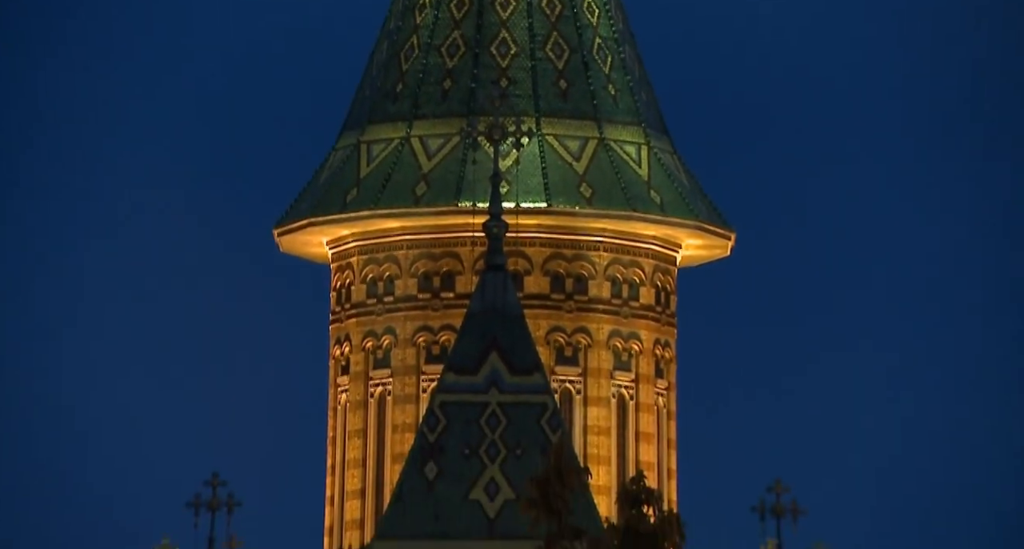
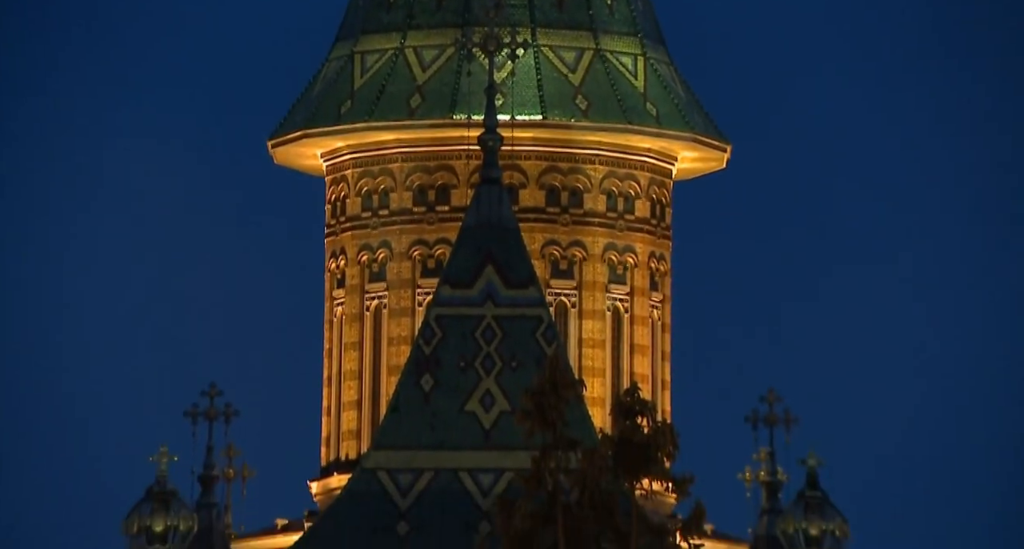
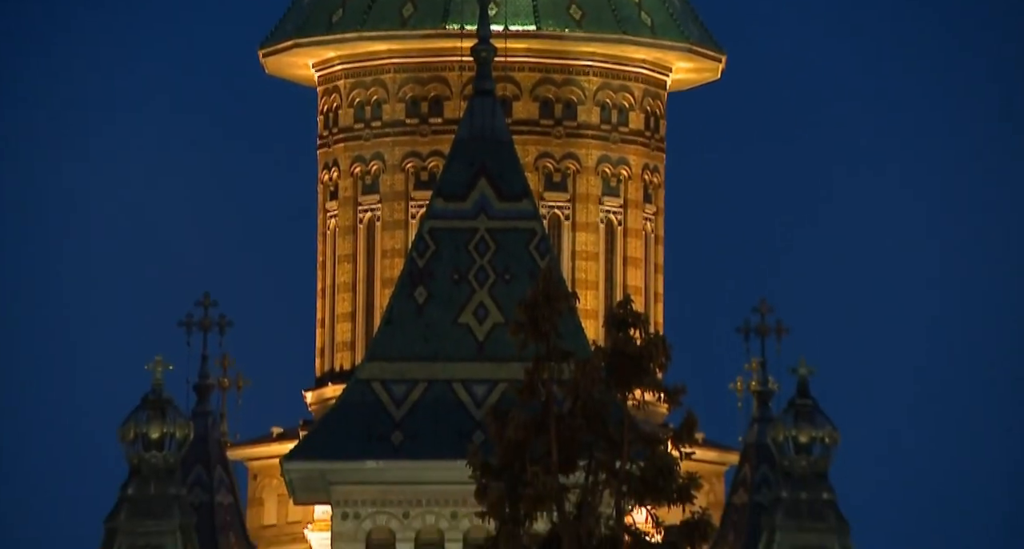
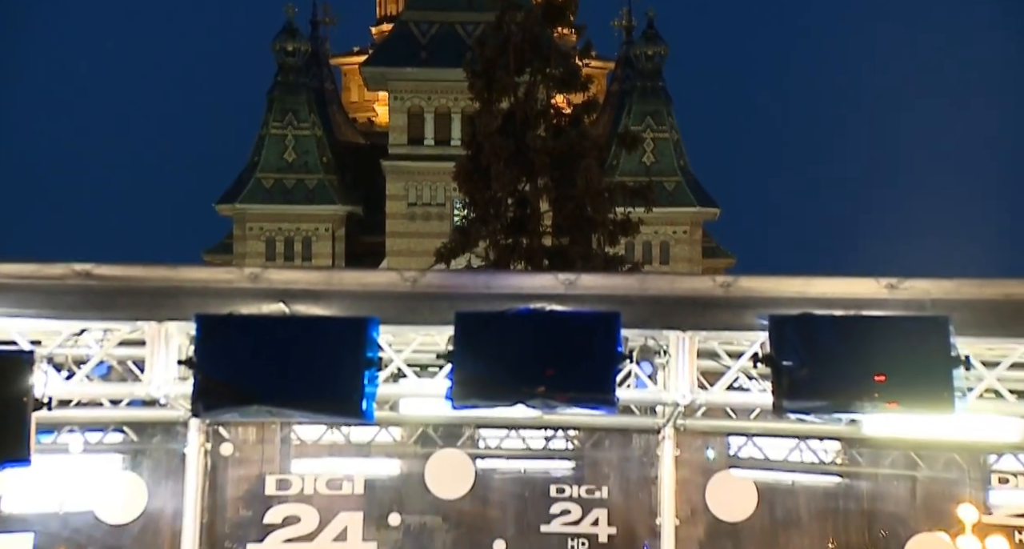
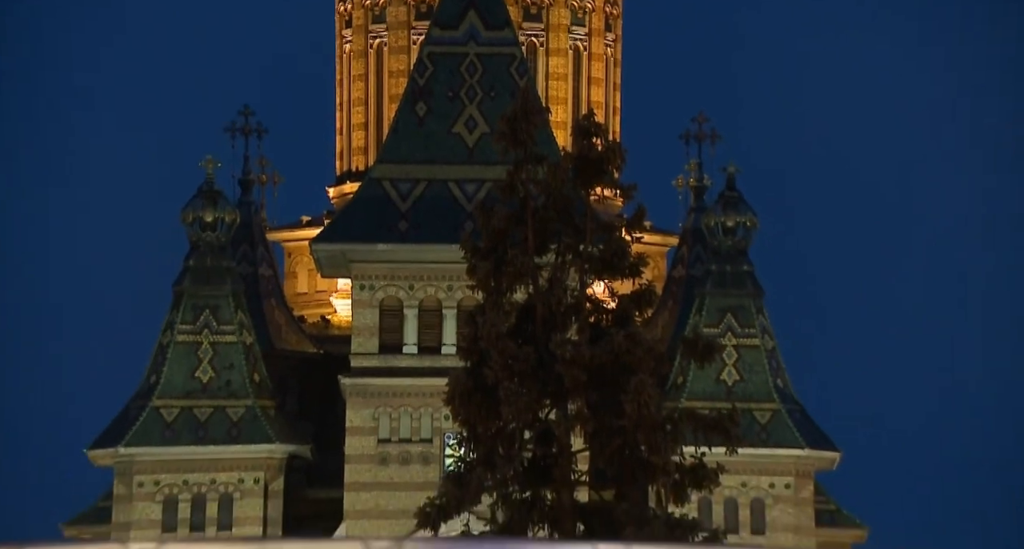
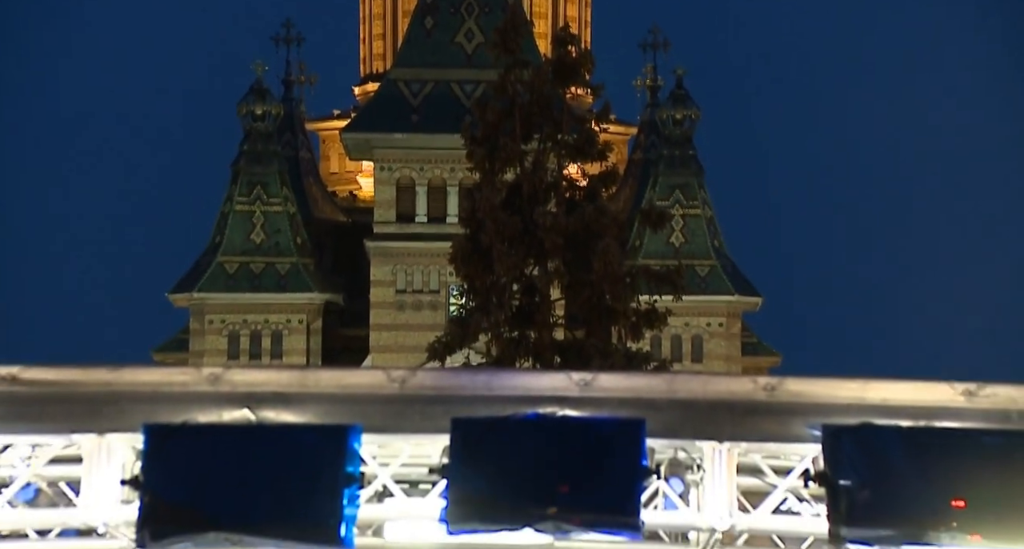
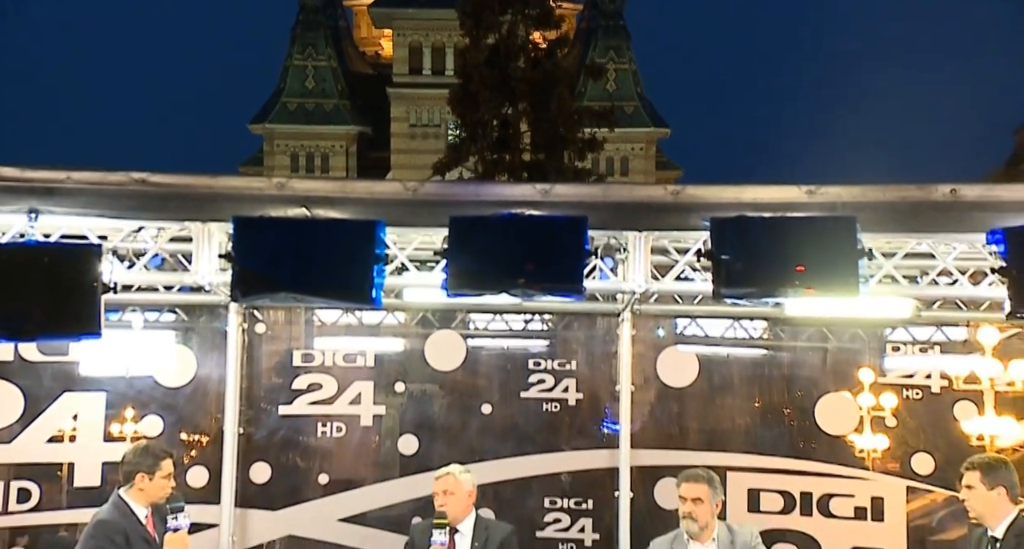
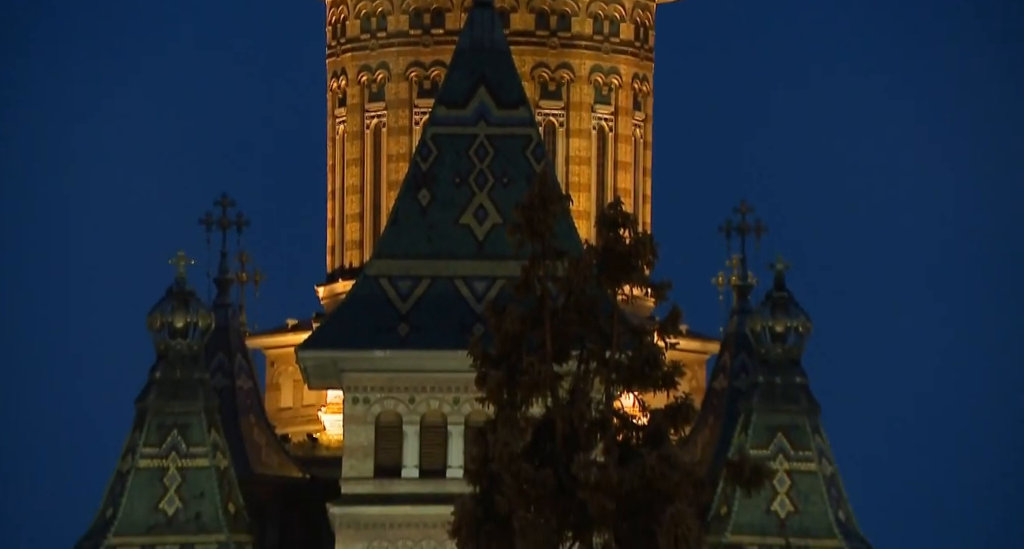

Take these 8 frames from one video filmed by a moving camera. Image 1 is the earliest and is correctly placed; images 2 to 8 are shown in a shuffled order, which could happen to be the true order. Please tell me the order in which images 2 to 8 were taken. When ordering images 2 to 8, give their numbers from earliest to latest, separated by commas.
2, 3, 8, 5, 6, 4, 7
